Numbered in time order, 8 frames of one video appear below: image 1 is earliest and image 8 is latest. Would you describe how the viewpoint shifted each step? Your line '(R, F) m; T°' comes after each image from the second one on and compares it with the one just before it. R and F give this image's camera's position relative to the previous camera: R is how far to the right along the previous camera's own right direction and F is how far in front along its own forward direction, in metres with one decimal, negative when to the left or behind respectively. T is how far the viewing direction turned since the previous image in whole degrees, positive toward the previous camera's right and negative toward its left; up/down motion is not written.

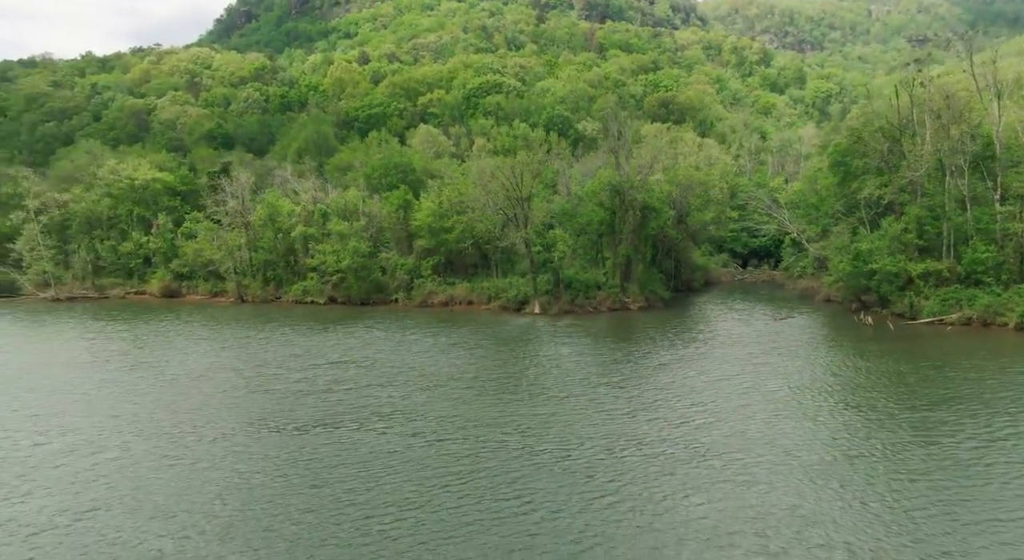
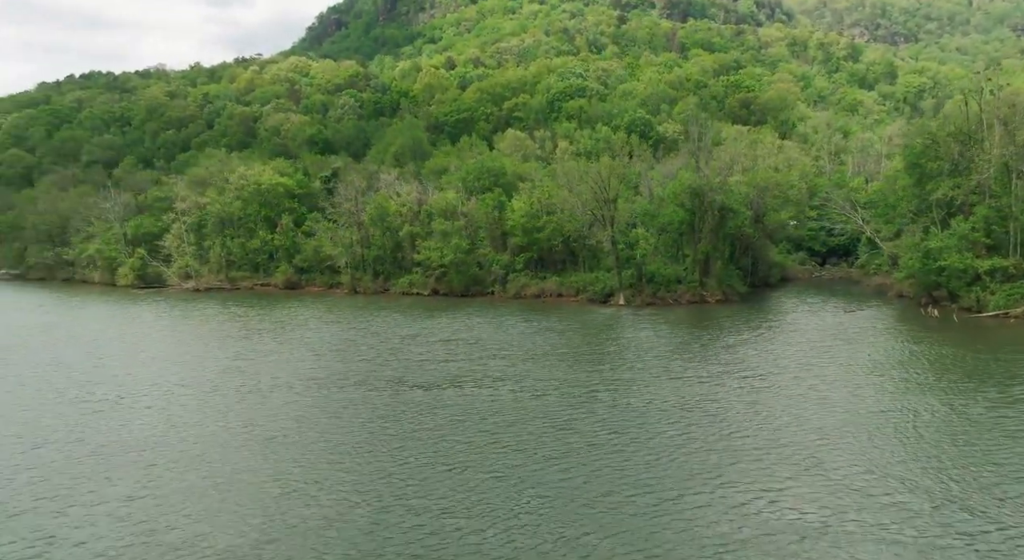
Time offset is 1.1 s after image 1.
(-0.7, -6.3) m; -6°
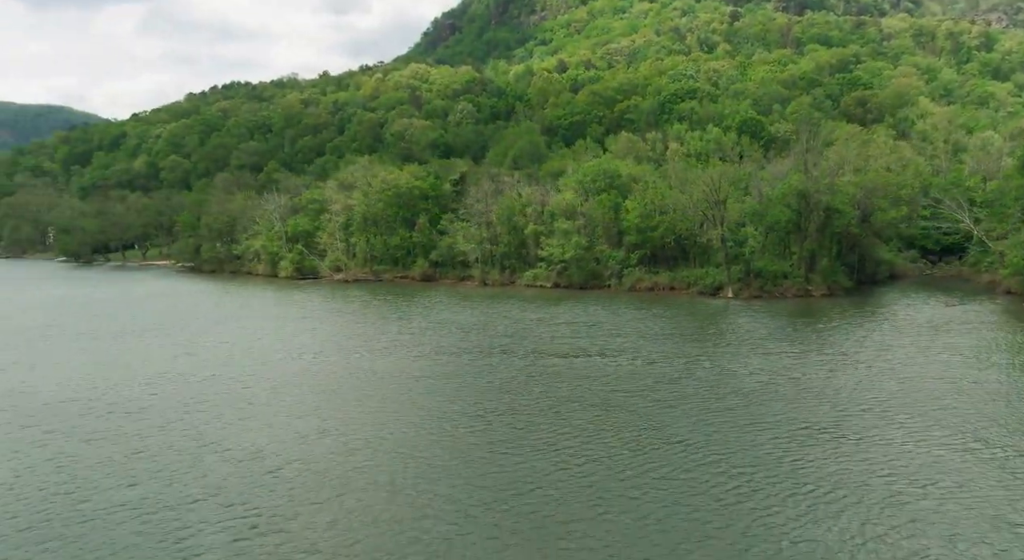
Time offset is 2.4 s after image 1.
(-0.8, -7.3) m; -8°
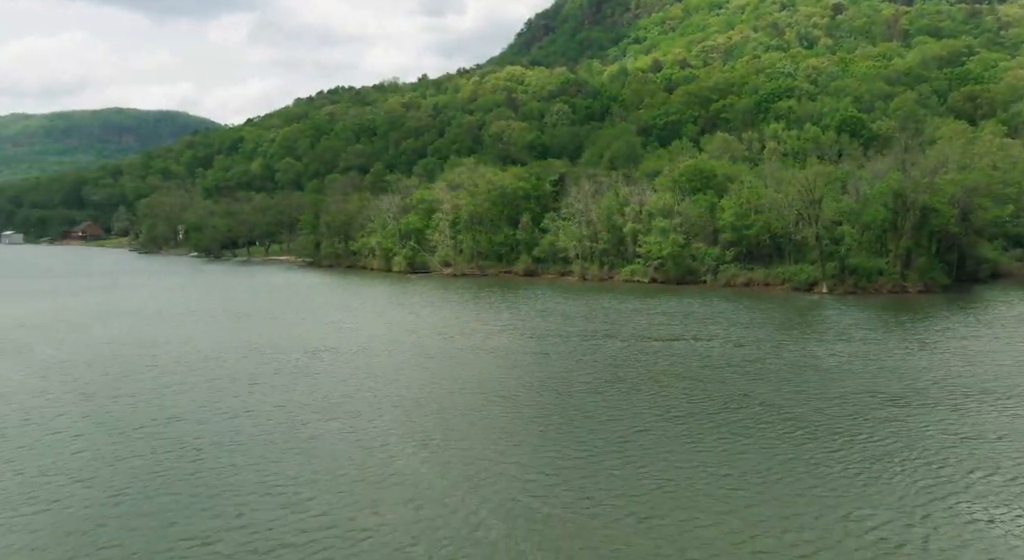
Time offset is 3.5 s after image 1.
(-0.8, -5.0) m; -7°
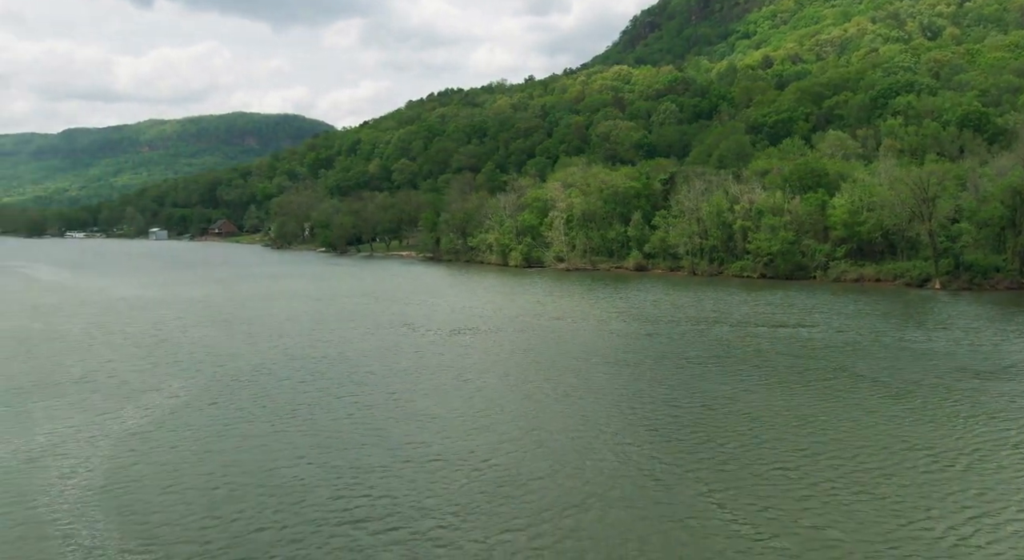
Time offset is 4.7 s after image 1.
(-1.0, -5.0) m; -7°
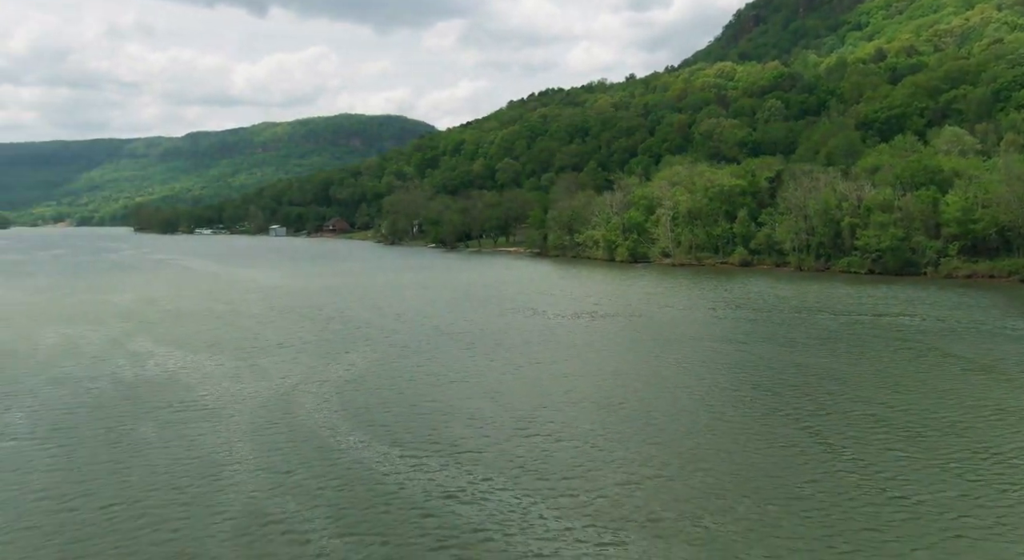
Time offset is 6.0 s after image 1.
(-1.1, -4.7) m; -7°
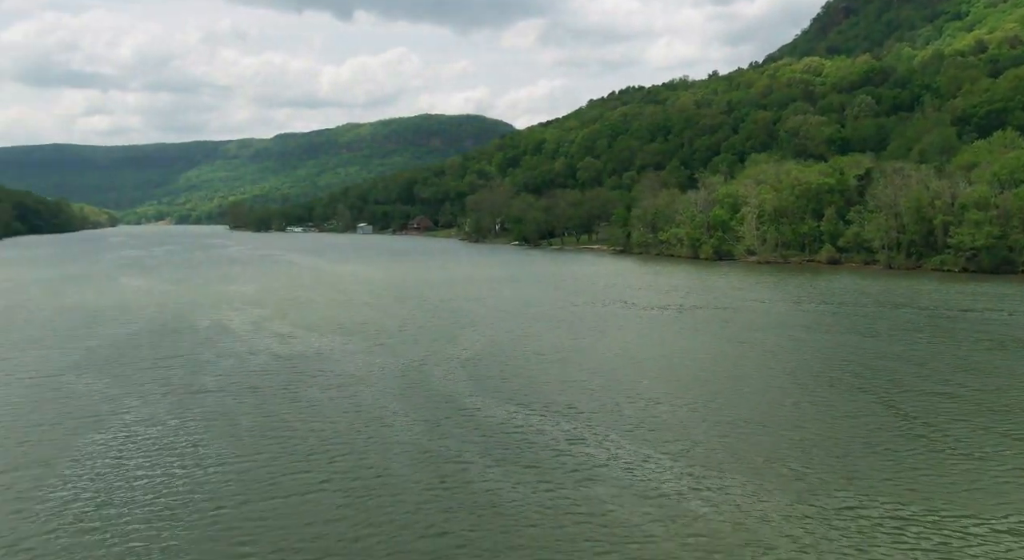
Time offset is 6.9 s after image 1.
(-0.9, -3.0) m; -6°
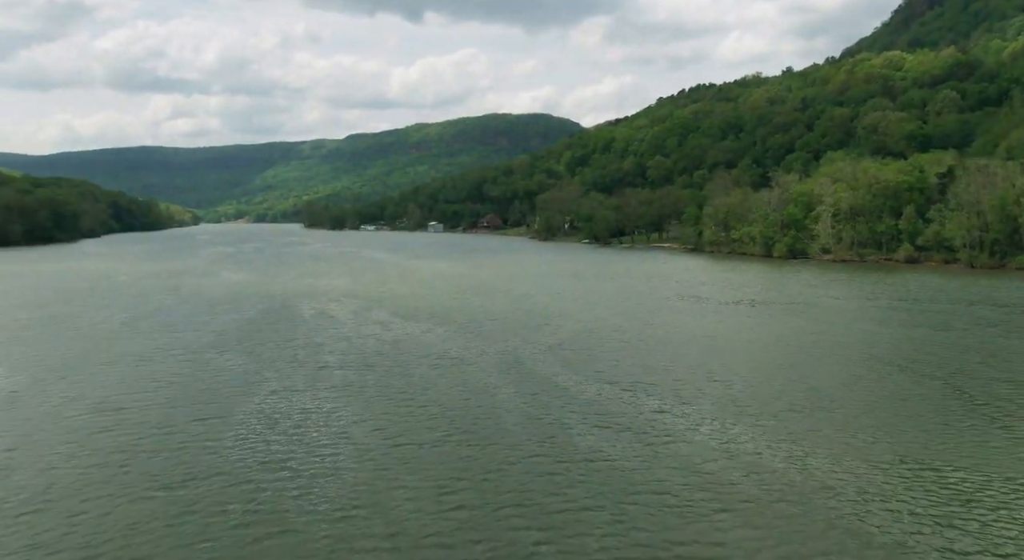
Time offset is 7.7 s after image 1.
(-0.7, -2.4) m; -5°
